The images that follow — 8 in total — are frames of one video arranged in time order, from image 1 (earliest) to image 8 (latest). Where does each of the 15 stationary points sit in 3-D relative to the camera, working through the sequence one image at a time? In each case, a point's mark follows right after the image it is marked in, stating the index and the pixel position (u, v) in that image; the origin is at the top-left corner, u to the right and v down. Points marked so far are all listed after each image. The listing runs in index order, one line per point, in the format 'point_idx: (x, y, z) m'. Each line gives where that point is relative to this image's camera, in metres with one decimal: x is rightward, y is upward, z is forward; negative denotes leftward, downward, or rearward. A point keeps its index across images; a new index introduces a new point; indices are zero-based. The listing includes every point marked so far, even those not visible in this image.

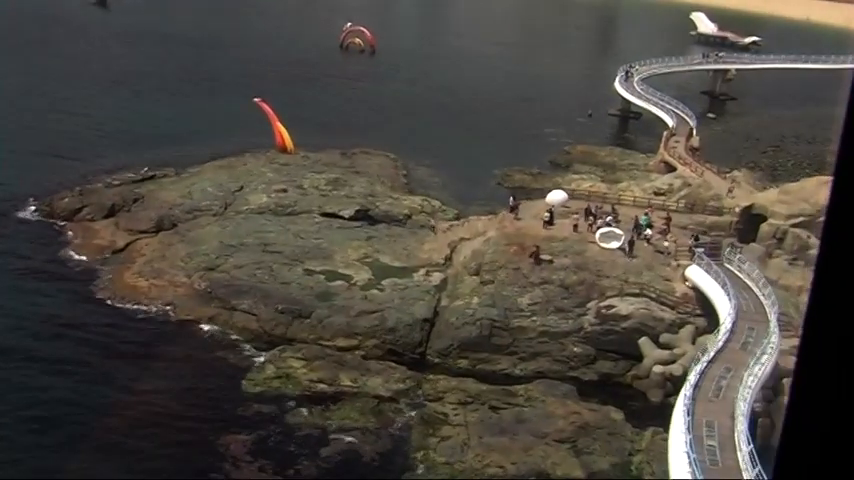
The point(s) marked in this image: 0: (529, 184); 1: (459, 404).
0: (+1.1, +0.6, +13.3) m
1: (+0.2, -1.2, +8.9) m
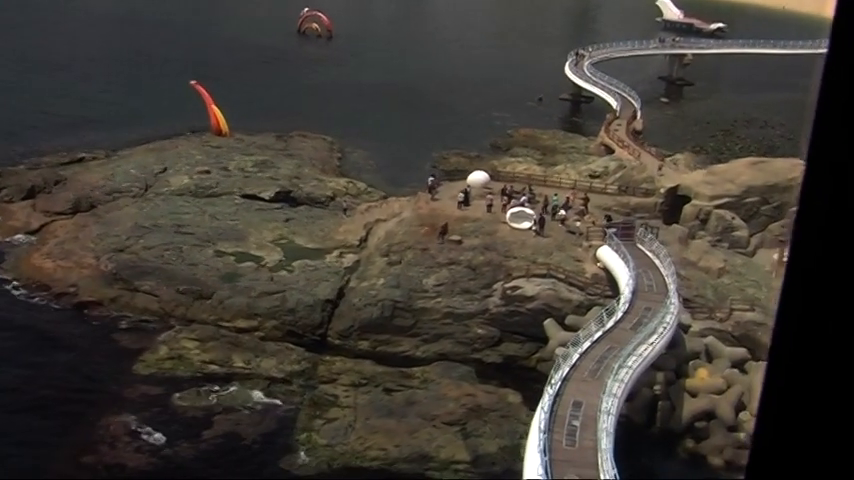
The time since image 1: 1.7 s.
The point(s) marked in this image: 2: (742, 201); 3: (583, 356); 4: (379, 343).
0: (+0.4, +0.8, +13.1) m
1: (-0.5, -1.0, +8.7) m
2: (+2.8, +0.4, +11.5) m
3: (+0.9, -0.7, +7.3) m
4: (-0.3, -0.8, +9.1) m
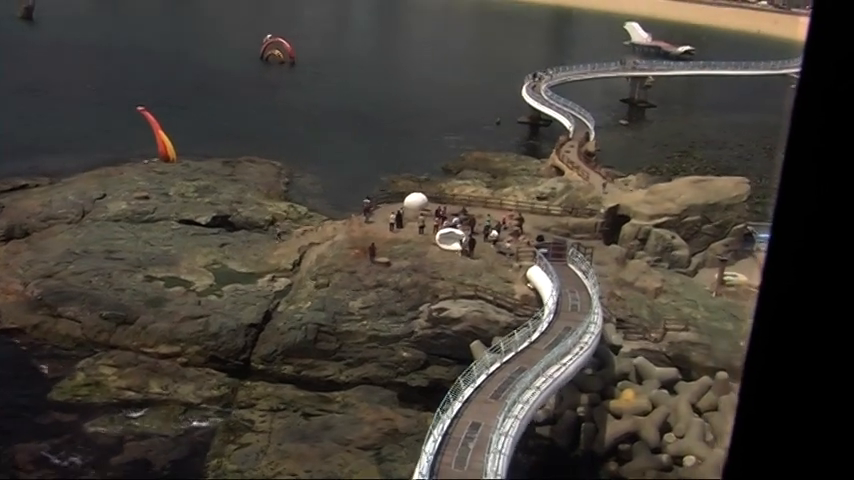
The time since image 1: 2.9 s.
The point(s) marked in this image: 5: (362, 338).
0: (-0.1, +0.5, +12.9) m
1: (-1.1, -1.1, +8.5) m
2: (+2.3, +0.2, +11.3) m
3: (+0.4, -0.8, +7.1) m
4: (-0.9, -0.9, +8.9) m
5: (-0.5, -0.7, +9.2) m
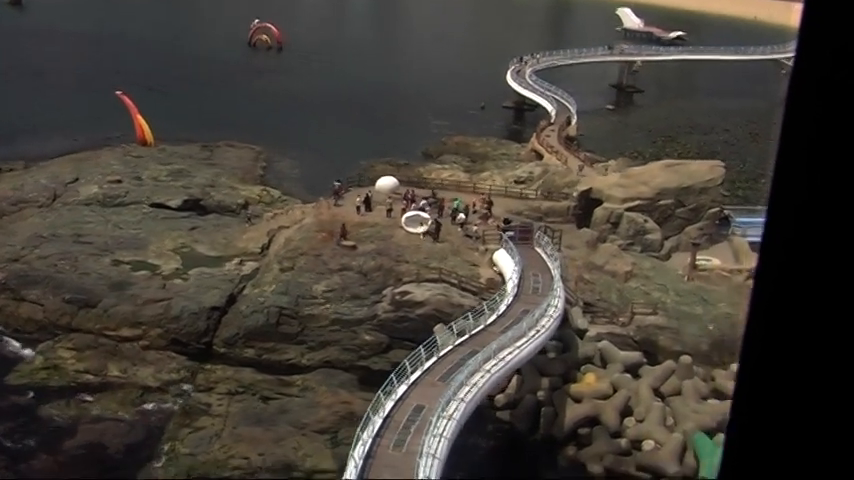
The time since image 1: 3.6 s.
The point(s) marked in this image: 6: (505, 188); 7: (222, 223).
0: (-0.4, +0.7, +12.8) m
1: (-1.3, -1.0, +8.4) m
2: (+2.0, +0.3, +11.2) m
3: (+0.1, -0.7, +7.0) m
4: (-1.1, -0.8, +8.9) m
5: (-0.7, -0.6, +9.1) m
6: (+0.8, +0.5, +11.9) m
7: (-1.8, +0.1, +11.1) m
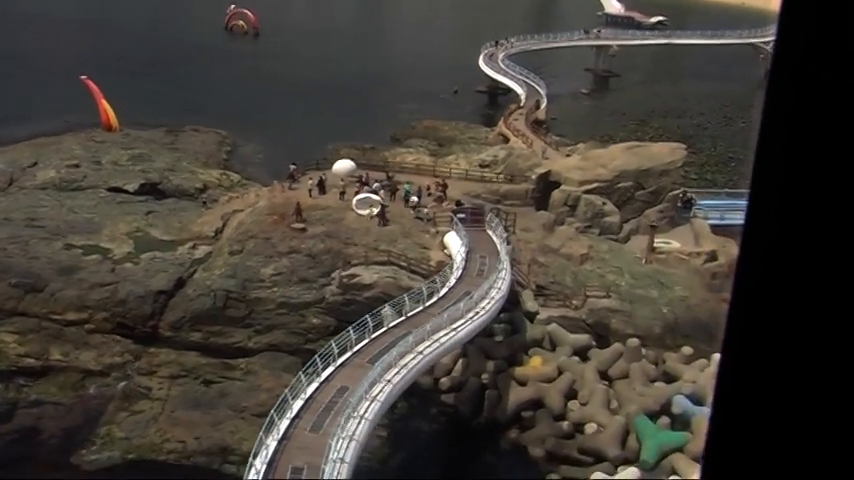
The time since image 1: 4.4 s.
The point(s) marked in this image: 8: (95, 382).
0: (-0.7, +0.9, +12.7) m
1: (-1.7, -0.9, +8.3) m
2: (+1.6, +0.5, +11.1) m
3: (-0.3, -0.6, +6.9) m
4: (-1.5, -0.7, +8.8) m
5: (-1.1, -0.5, +9.0) m
6: (+0.4, +0.6, +11.8) m
7: (-2.2, +0.3, +11.0) m
8: (-2.2, -0.9, +8.3) m
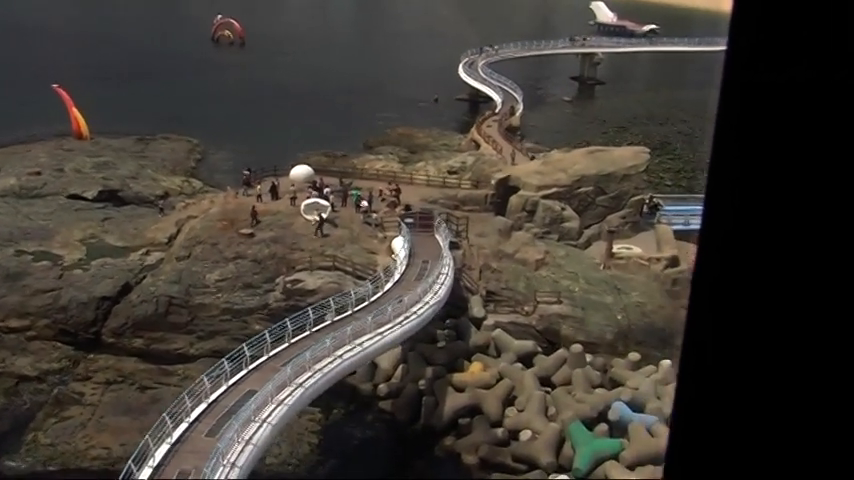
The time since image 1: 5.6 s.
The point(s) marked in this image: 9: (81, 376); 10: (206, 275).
0: (-1.0, +0.8, +12.6) m
1: (-2.1, -0.9, +8.2) m
2: (+1.3, +0.4, +11.0) m
3: (-0.7, -0.6, +6.8) m
4: (-1.9, -0.7, +8.7) m
5: (-1.5, -0.5, +8.9) m
6: (+0.1, +0.6, +11.7) m
7: (-2.5, +0.2, +10.9) m
8: (-2.6, -1.0, +8.2) m
9: (-2.3, -0.9, +8.3) m
10: (-1.6, -0.3, +9.2) m
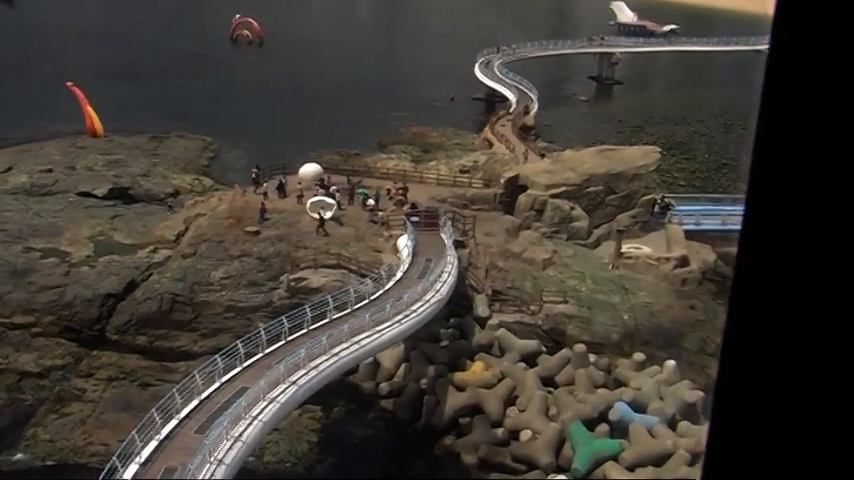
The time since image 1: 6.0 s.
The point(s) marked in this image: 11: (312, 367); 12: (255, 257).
0: (-0.9, +0.8, +12.6) m
1: (-2.1, -0.9, +8.2) m
2: (+1.4, +0.4, +10.9) m
3: (-0.8, -0.6, +6.8) m
4: (-1.9, -0.7, +8.7) m
5: (-1.5, -0.5, +8.9) m
6: (+0.2, +0.6, +11.6) m
7: (-2.4, +0.2, +10.9) m
8: (-2.6, -0.9, +8.2) m
9: (-2.3, -0.9, +8.3) m
10: (-1.6, -0.2, +9.2) m
11: (-0.6, -0.7, +6.5) m
12: (-1.3, -0.1, +9.3) m
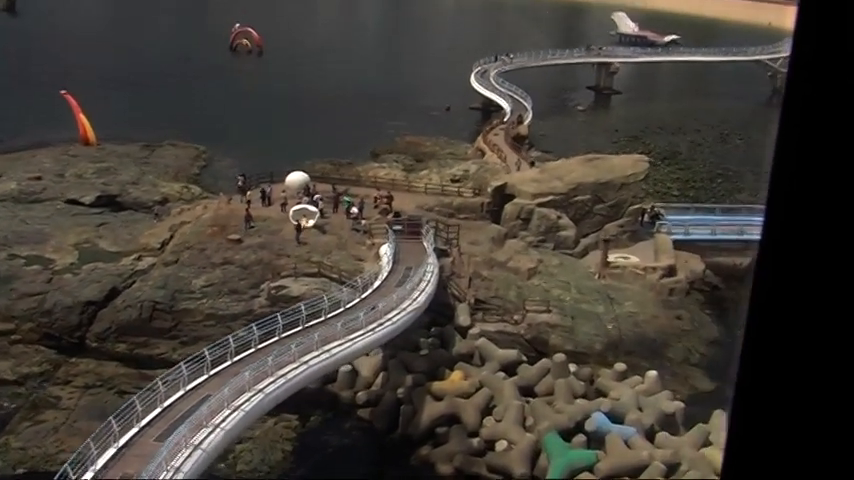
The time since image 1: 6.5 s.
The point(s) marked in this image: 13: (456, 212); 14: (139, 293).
0: (-1.0, +0.7, +12.5) m
1: (-2.2, -1.0, +8.2) m
2: (+1.3, +0.3, +10.8) m
3: (-0.9, -0.6, +6.7) m
4: (-2.0, -0.7, +8.6) m
5: (-1.6, -0.5, +8.9) m
6: (+0.1, +0.5, +11.6) m
7: (-2.5, +0.2, +10.8) m
8: (-2.7, -1.0, +8.1) m
9: (-2.4, -0.9, +8.3) m
10: (-1.7, -0.3, +9.2) m
11: (-0.8, -0.7, +6.4) m
12: (-1.4, -0.2, +9.3) m
13: (+0.2, +0.2, +10.3) m
14: (-2.1, -0.4, +9.1) m
